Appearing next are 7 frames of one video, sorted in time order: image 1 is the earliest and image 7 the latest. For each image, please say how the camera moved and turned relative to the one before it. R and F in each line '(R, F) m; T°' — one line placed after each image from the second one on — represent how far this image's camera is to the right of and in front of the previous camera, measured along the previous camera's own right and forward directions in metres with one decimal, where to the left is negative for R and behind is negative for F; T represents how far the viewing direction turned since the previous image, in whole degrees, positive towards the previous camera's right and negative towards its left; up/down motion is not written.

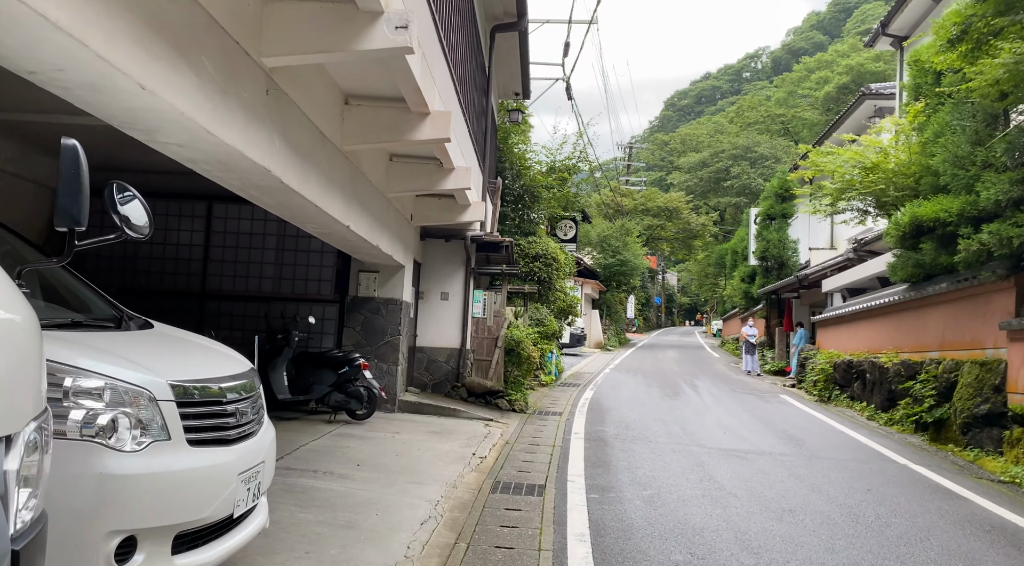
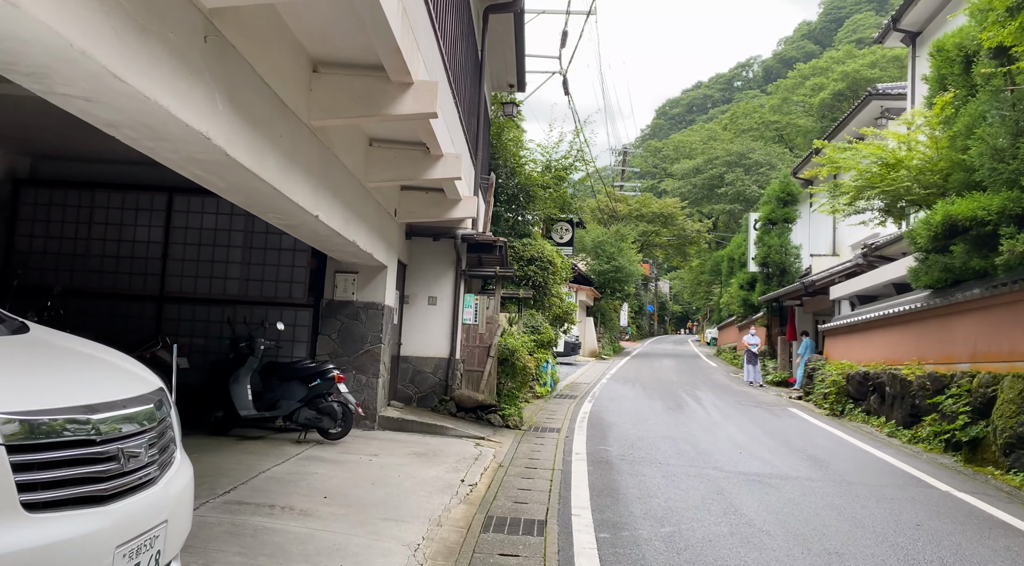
(0.0, +1.0) m; +1°
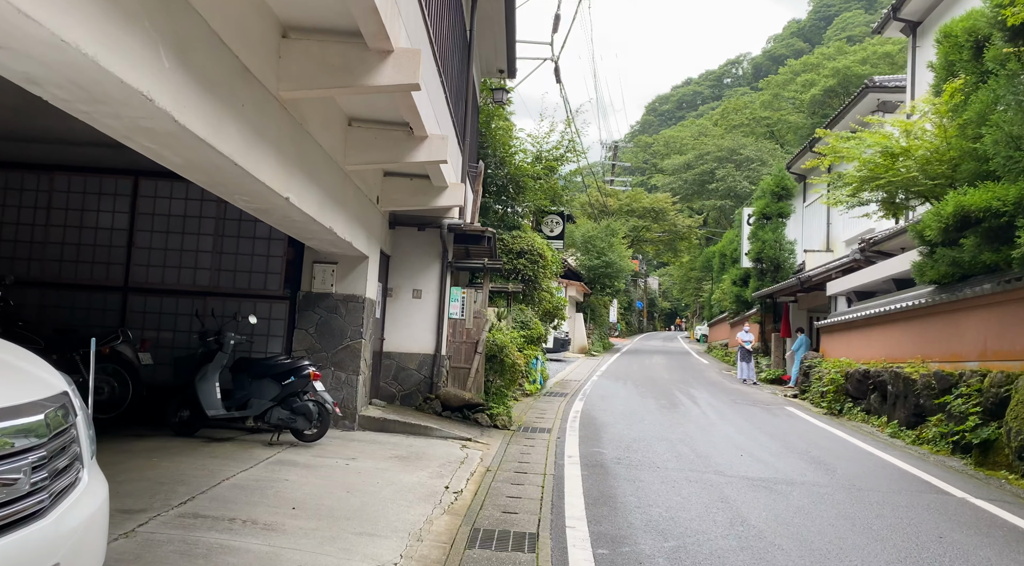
(0.0, +0.5) m; +1°
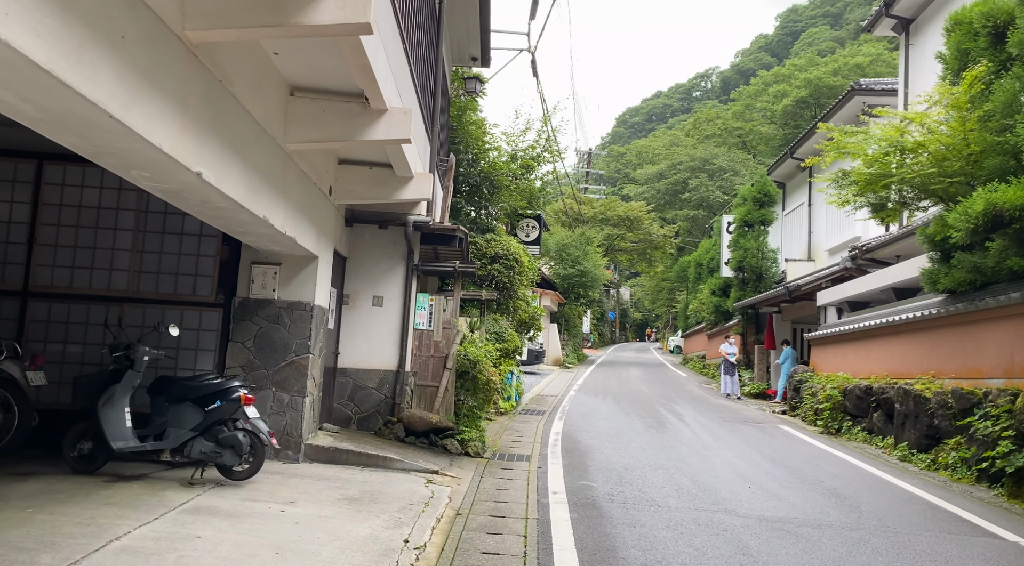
(0.0, +1.2) m; +2°
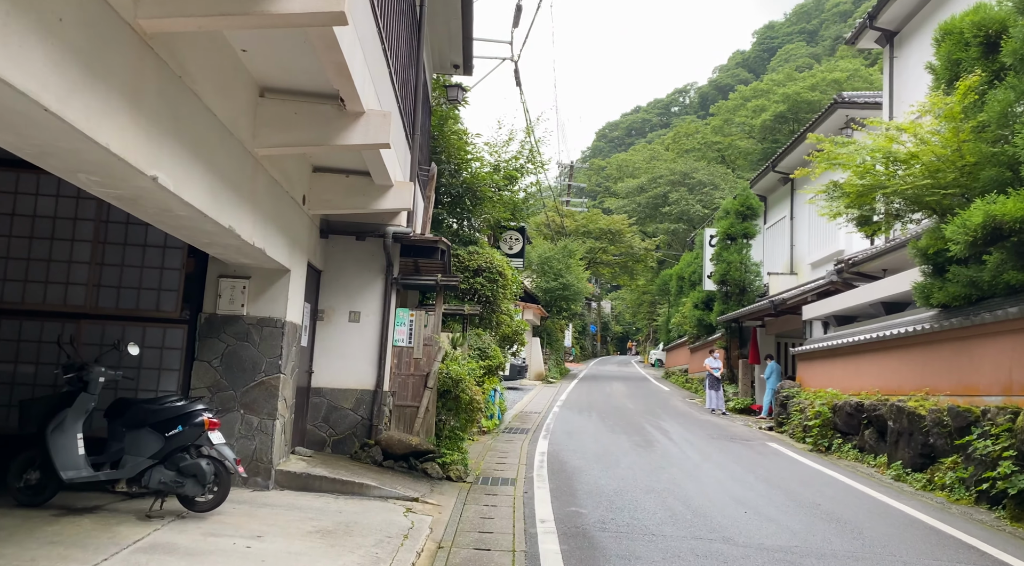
(0.0, +0.4) m; +1°
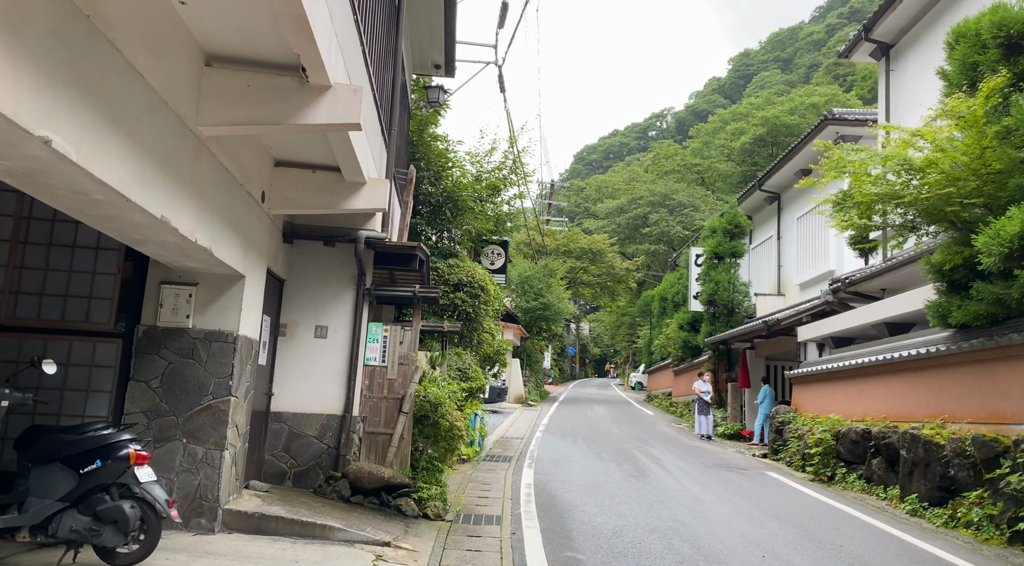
(-0.1, +0.9) m; +2°
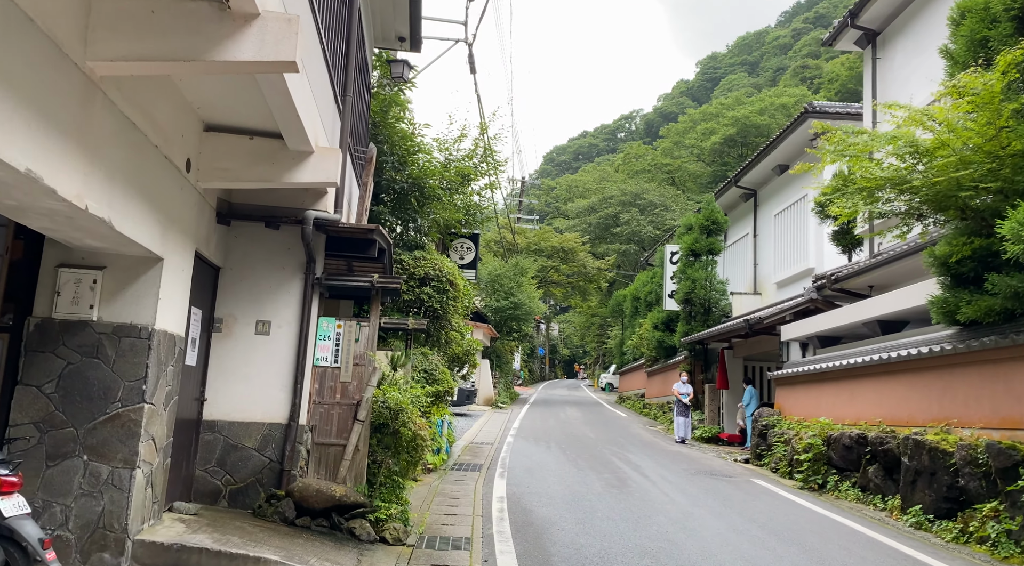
(0.0, +0.9) m; +2°
